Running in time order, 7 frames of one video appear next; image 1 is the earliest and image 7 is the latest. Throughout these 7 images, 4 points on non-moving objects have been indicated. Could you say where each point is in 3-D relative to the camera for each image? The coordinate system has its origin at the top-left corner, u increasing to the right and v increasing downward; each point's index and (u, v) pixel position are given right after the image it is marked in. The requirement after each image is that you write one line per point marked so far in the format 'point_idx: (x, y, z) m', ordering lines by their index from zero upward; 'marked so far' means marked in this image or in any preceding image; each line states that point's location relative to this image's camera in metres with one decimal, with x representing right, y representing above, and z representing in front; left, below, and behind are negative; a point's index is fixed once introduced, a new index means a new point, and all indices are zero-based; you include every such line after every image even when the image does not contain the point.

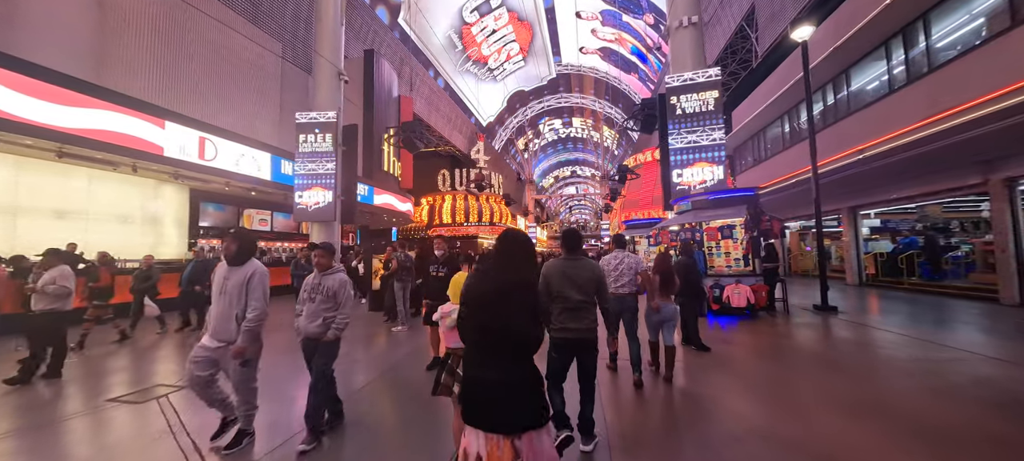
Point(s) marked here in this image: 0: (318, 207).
0: (-5.8, +0.7, +11.0) m
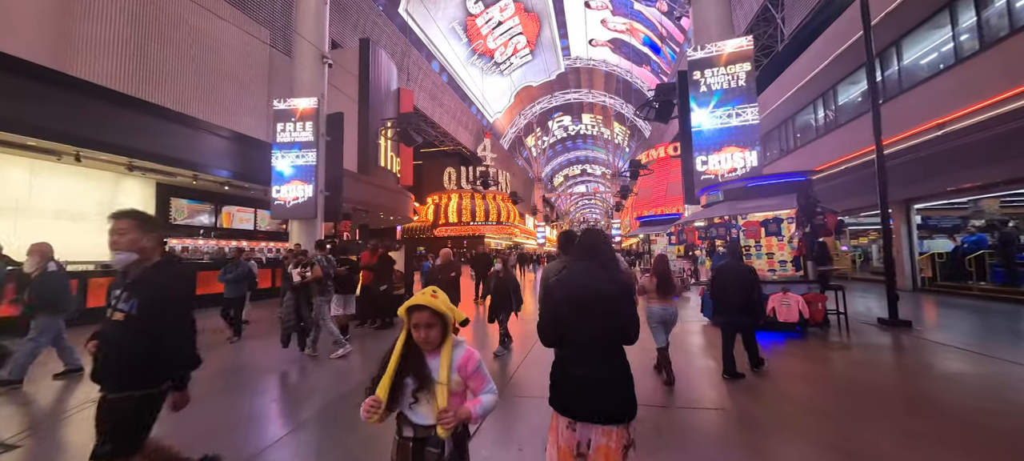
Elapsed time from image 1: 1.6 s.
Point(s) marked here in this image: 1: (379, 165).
0: (-5.8, +0.7, +9.9) m
1: (-6.4, +3.1, +17.8) m
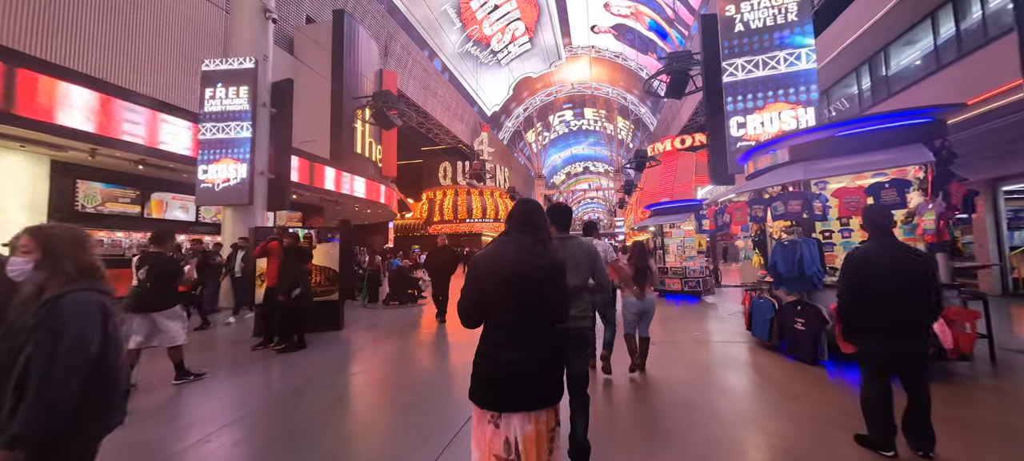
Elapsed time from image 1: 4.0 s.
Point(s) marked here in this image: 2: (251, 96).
0: (-6.2, +1.0, +8.1) m
1: (-6.8, +3.4, +15.9) m
2: (-5.8, +3.0, +8.2) m
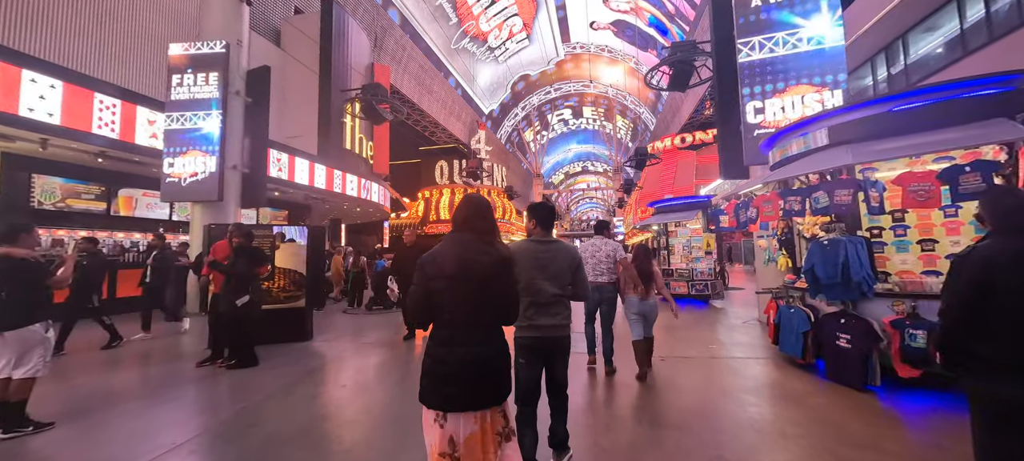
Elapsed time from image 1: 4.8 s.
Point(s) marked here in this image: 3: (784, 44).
0: (-6.4, +1.0, +7.4) m
1: (-6.9, +3.4, +15.3) m
2: (-5.9, +3.0, +7.6) m
3: (+4.8, +3.2, +6.4) m
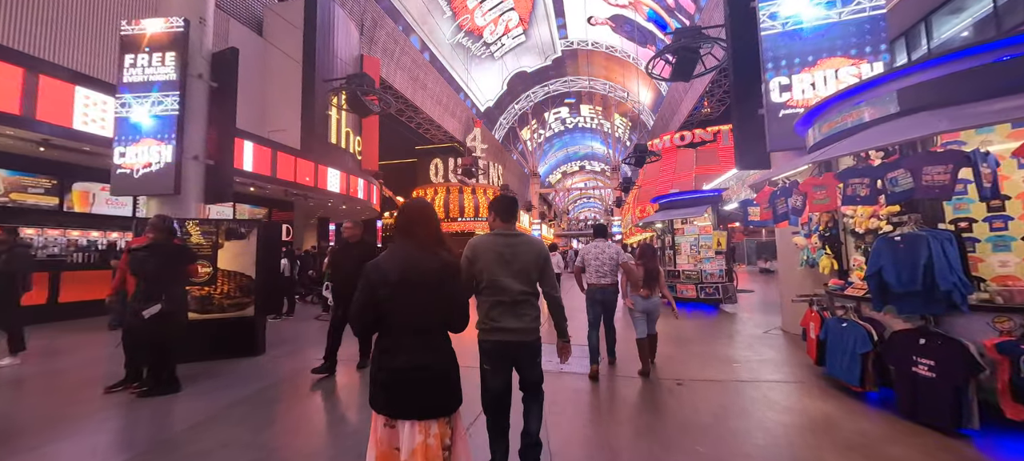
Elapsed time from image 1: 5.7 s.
0: (-6.5, +1.1, +6.7) m
1: (-7.2, +3.5, +14.5) m
2: (-6.1, +3.1, +6.8) m
3: (+4.6, +3.3, +5.8) m
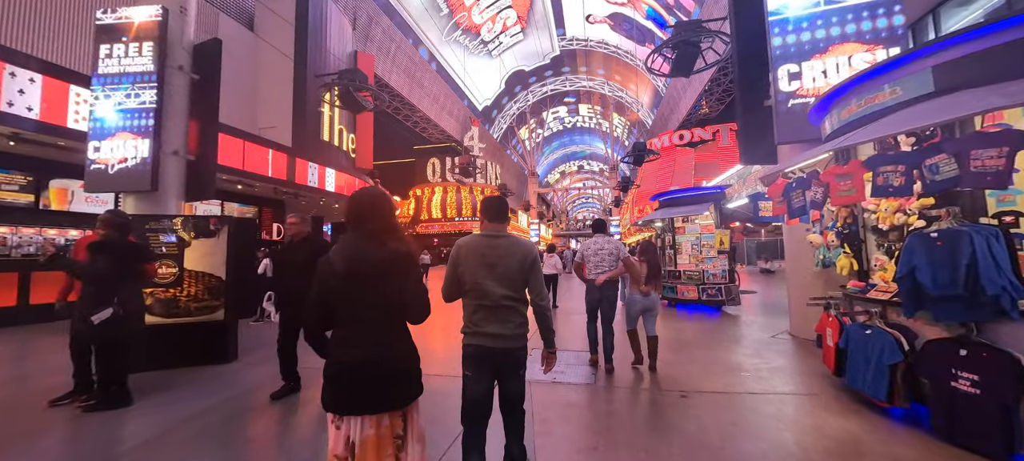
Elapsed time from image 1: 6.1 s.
0: (-6.6, +1.1, +6.3) m
1: (-7.3, +3.5, +14.2) m
2: (-6.2, +3.1, +6.5) m
3: (+4.5, +3.3, +5.5) m
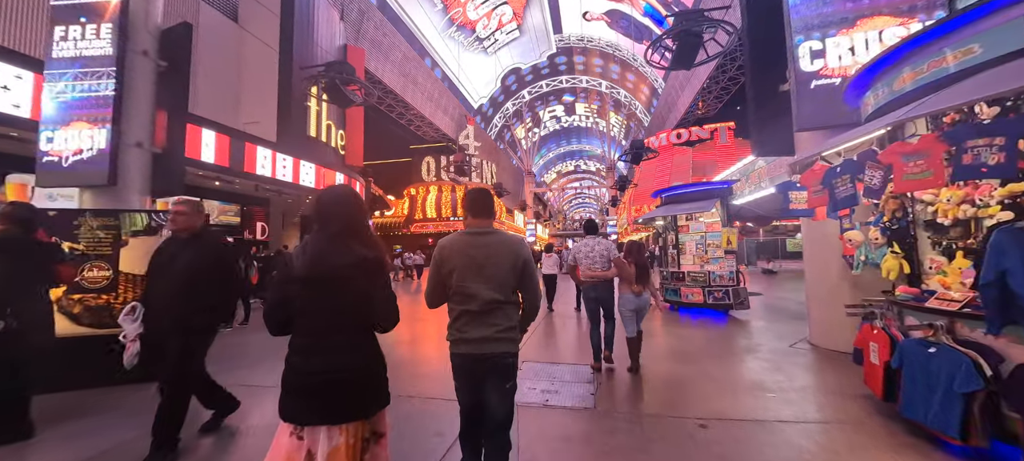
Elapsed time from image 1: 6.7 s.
0: (-6.8, +1.1, +5.8) m
1: (-7.5, +3.5, +13.6) m
2: (-6.3, +3.1, +6.0) m
3: (+4.4, +3.3, +5.1) m
